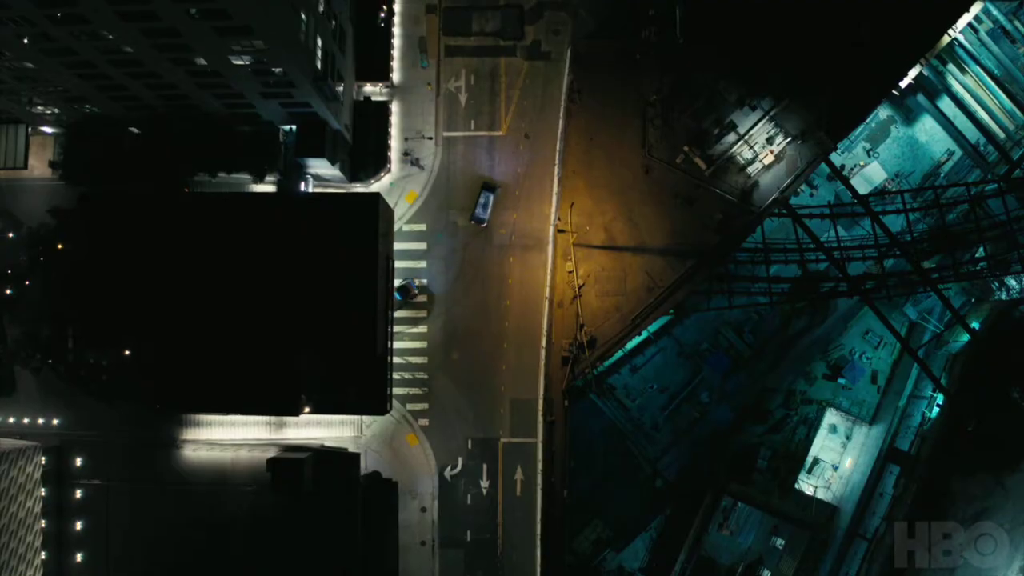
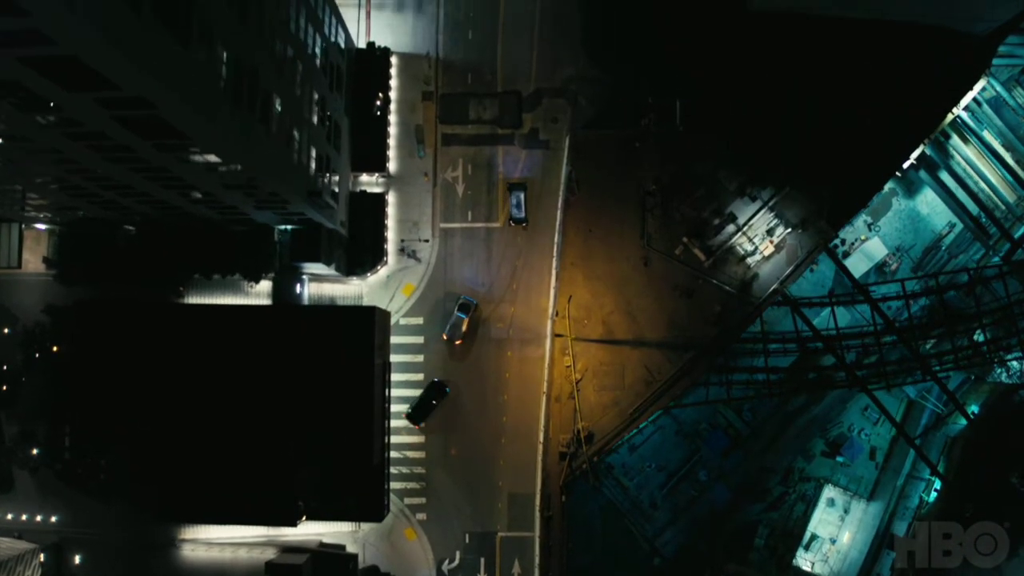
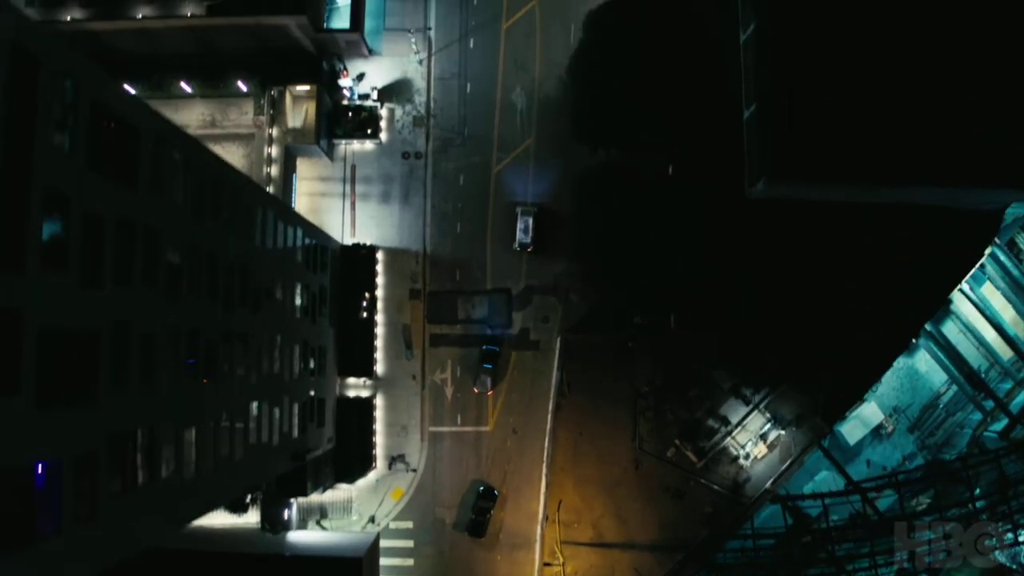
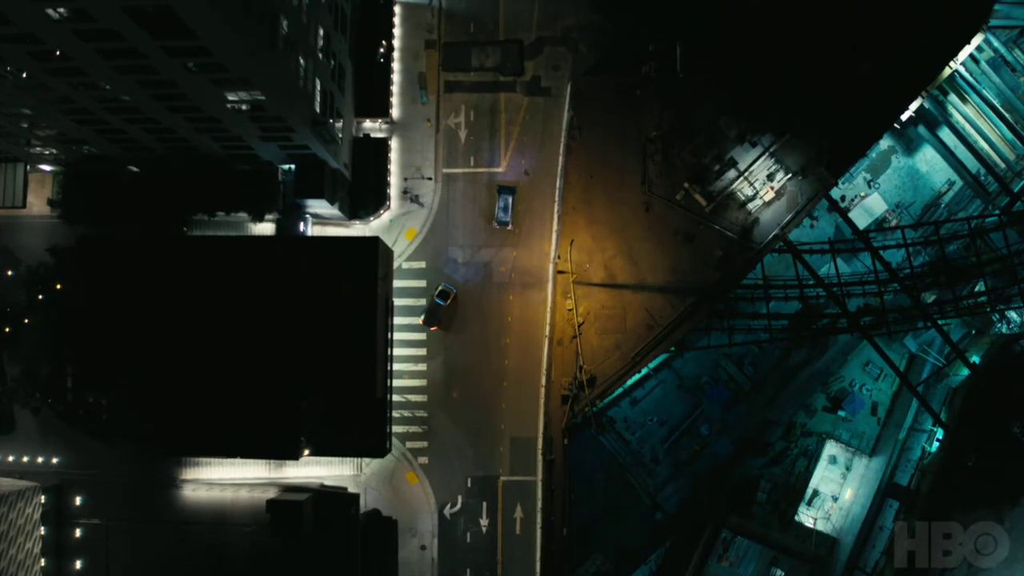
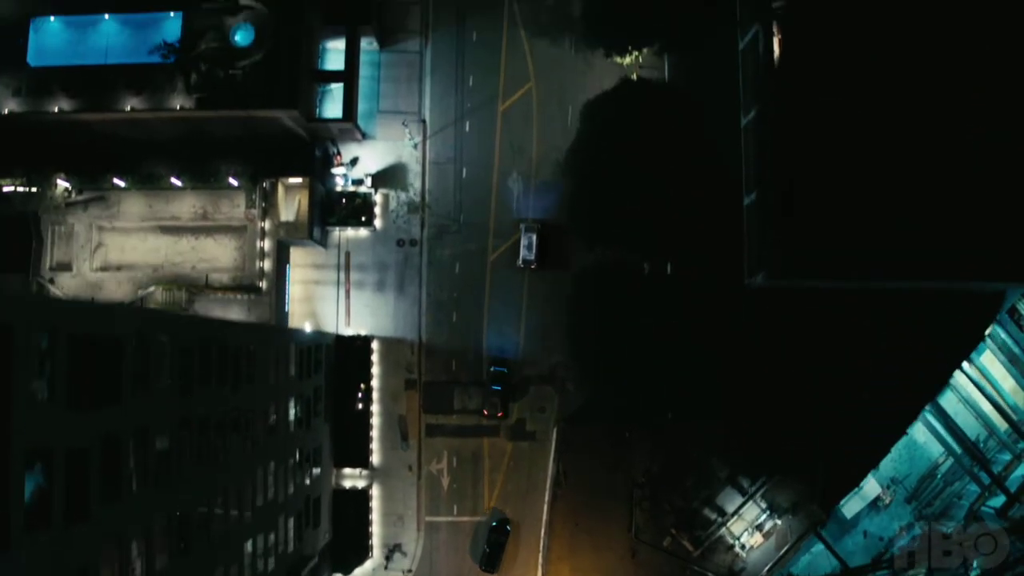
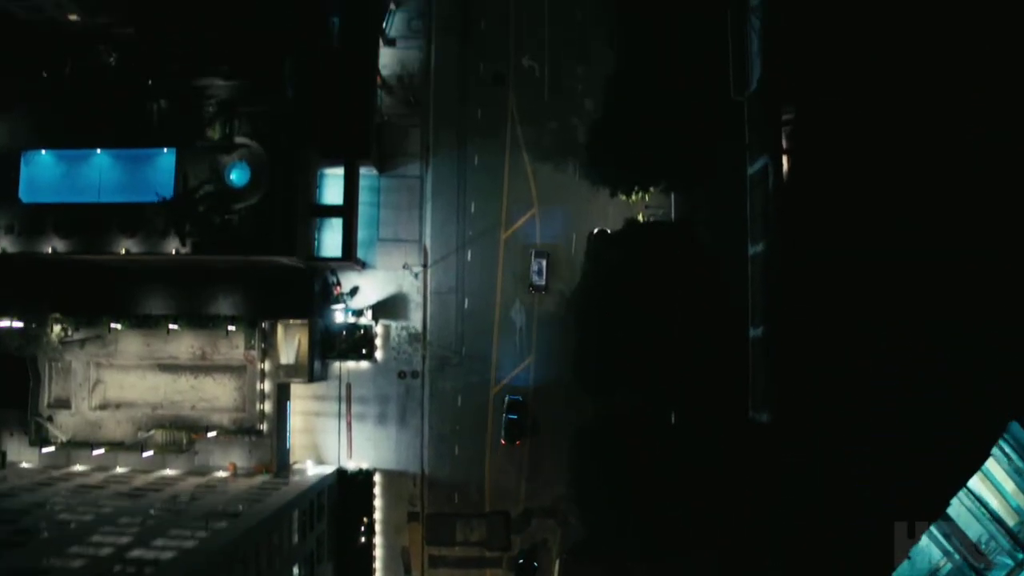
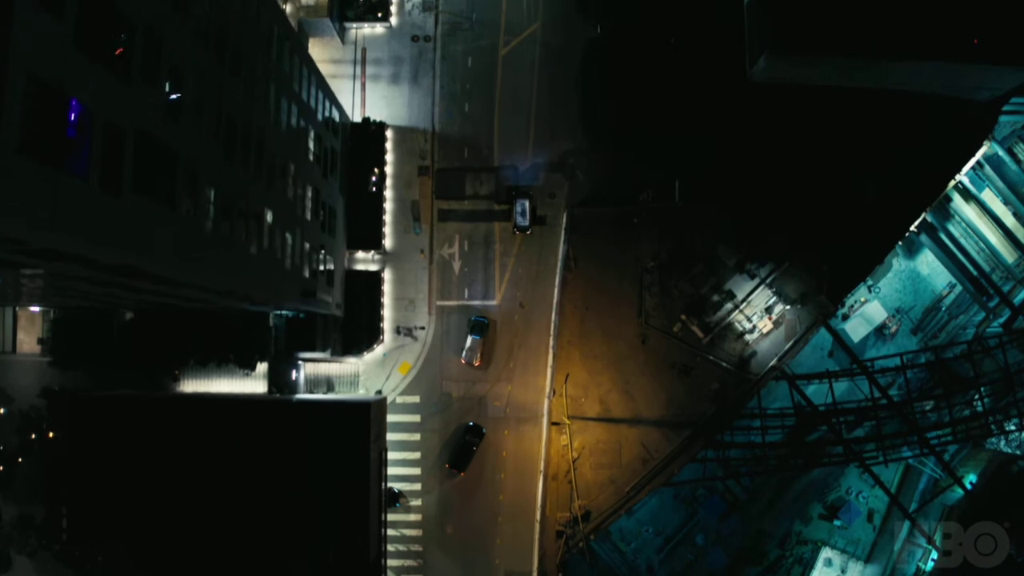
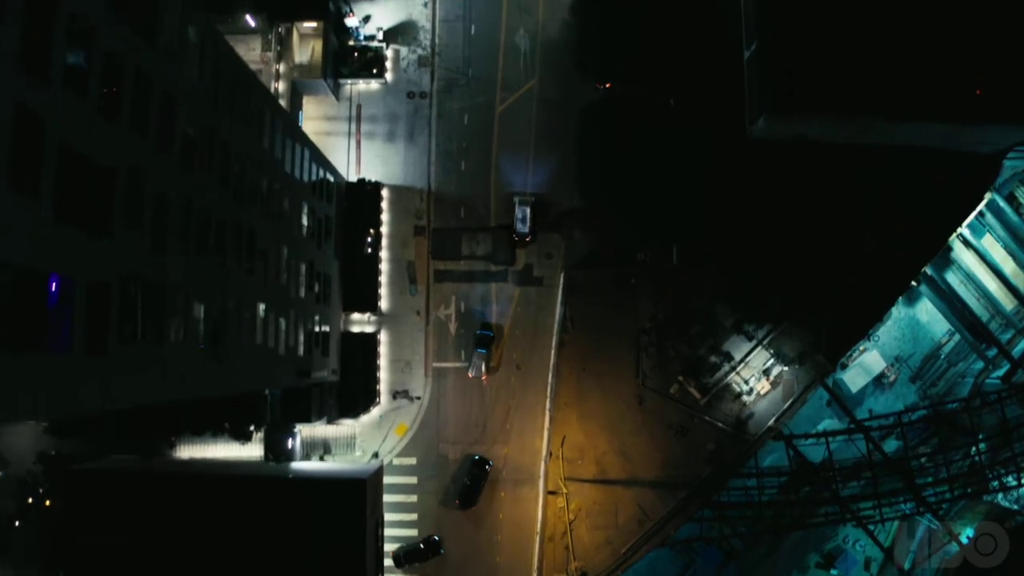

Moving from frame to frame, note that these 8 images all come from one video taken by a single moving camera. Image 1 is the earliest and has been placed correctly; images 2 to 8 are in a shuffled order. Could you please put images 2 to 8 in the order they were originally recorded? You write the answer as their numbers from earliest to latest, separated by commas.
4, 2, 7, 8, 3, 5, 6
